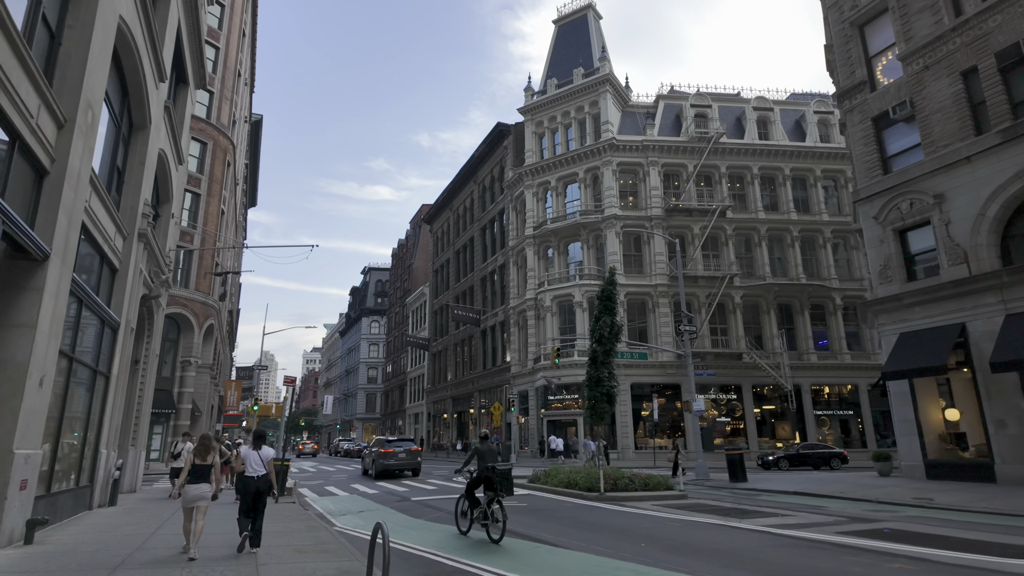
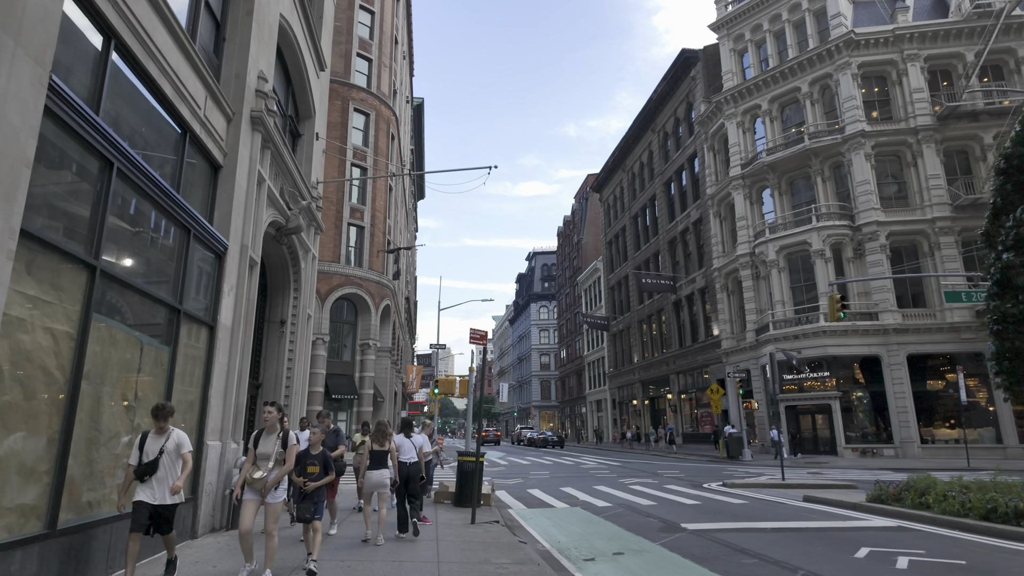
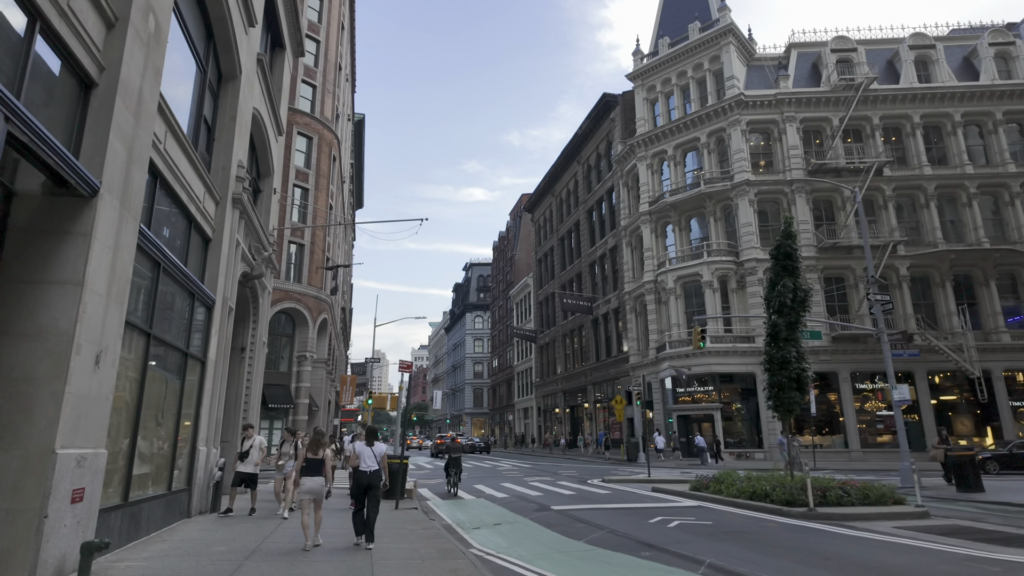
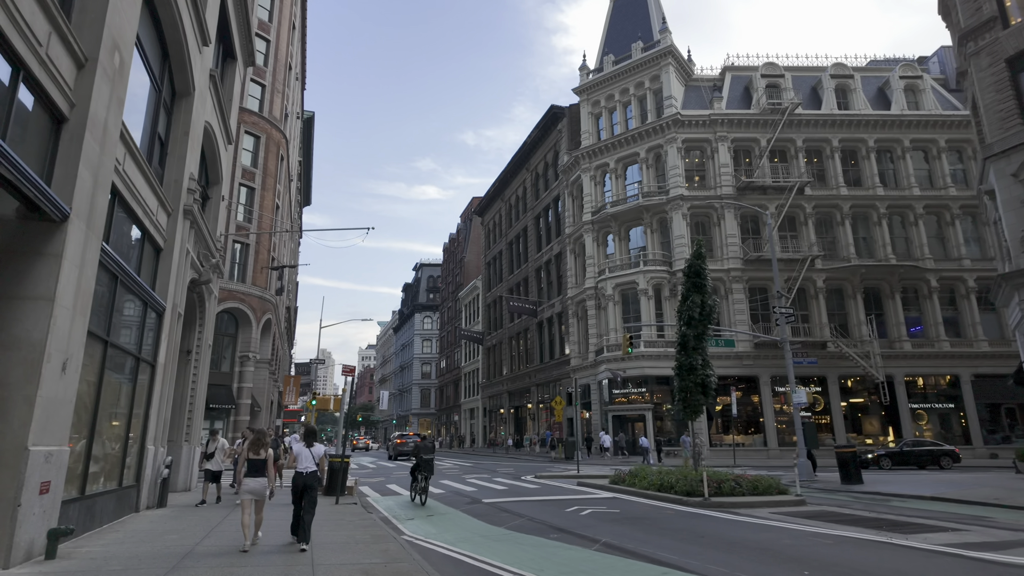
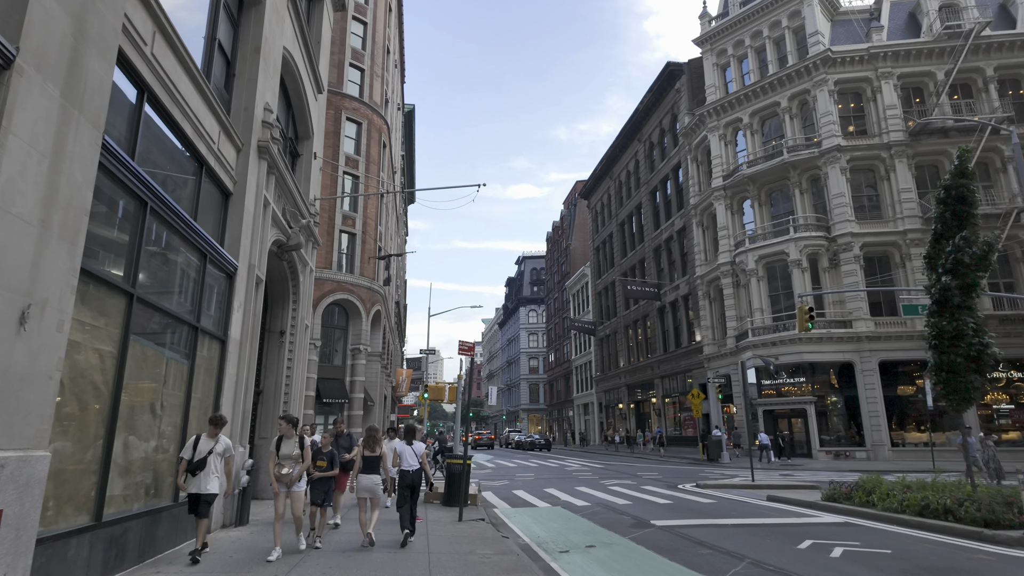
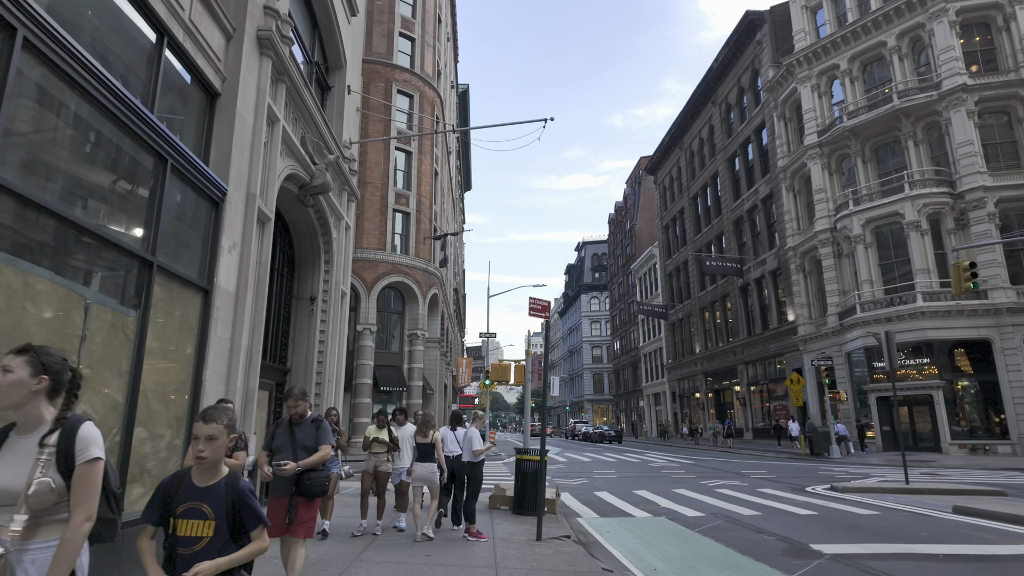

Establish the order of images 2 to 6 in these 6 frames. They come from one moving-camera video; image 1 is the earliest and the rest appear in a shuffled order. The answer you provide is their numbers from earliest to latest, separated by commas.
4, 3, 5, 2, 6
